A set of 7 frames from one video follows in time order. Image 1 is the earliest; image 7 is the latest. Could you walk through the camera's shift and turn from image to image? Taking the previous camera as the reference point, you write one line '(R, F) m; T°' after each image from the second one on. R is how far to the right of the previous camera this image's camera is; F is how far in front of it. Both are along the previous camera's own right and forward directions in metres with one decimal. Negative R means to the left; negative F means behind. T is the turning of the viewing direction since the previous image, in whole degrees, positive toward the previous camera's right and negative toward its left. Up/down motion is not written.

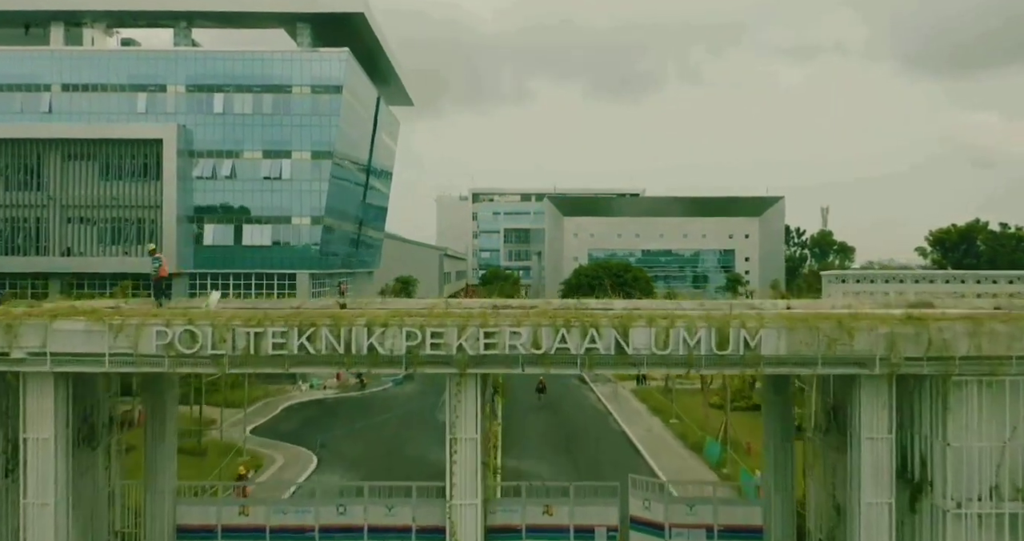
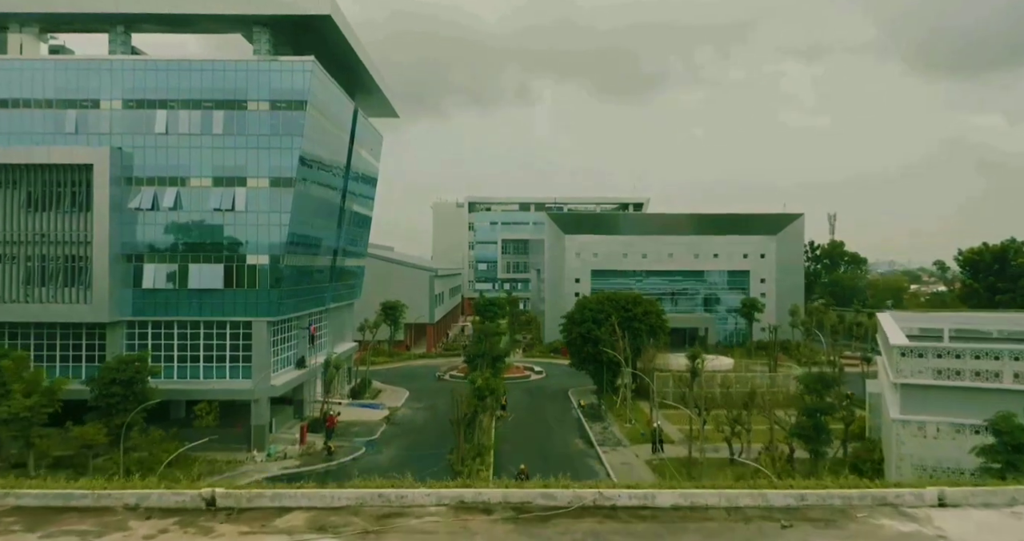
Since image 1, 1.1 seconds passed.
(+0.2, +4.4) m; 0°
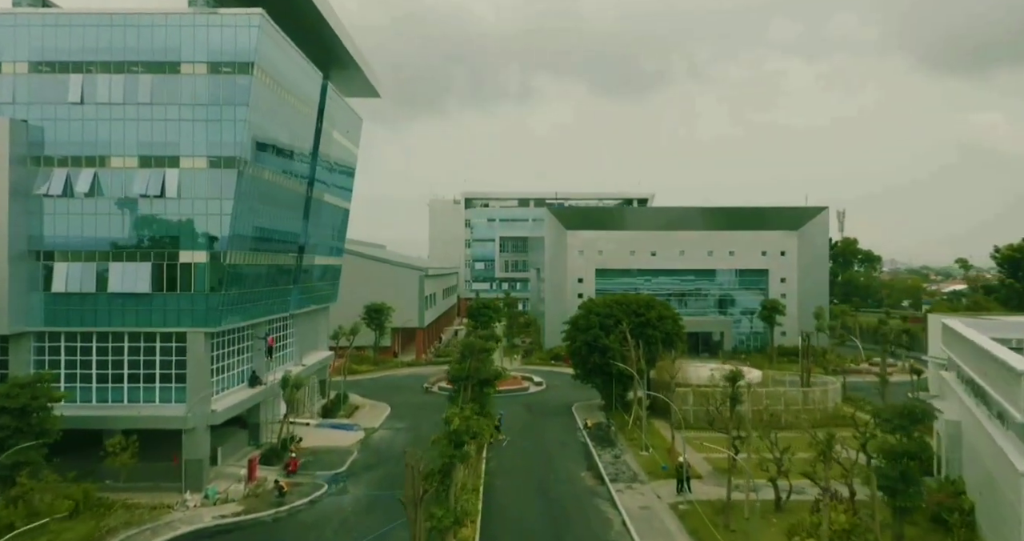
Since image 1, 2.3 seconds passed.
(+0.2, +4.6) m; 0°
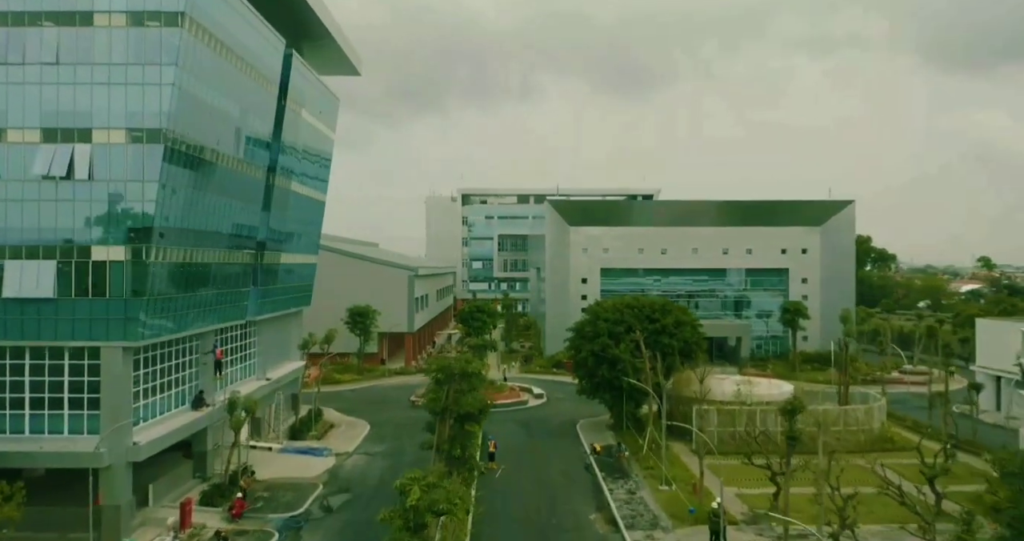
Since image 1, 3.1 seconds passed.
(+0.2, +4.0) m; 0°
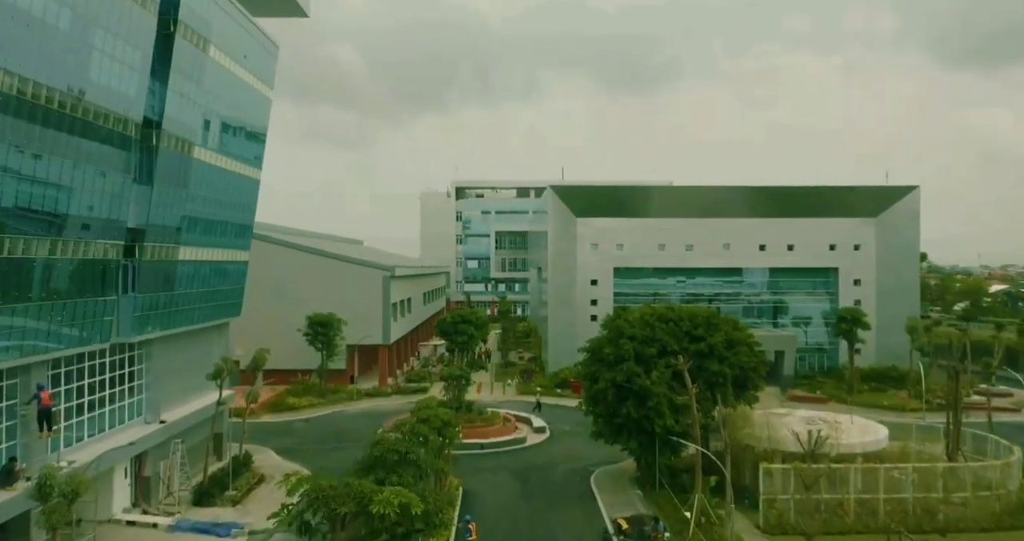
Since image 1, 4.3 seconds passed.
(+0.3, +7.4) m; 0°
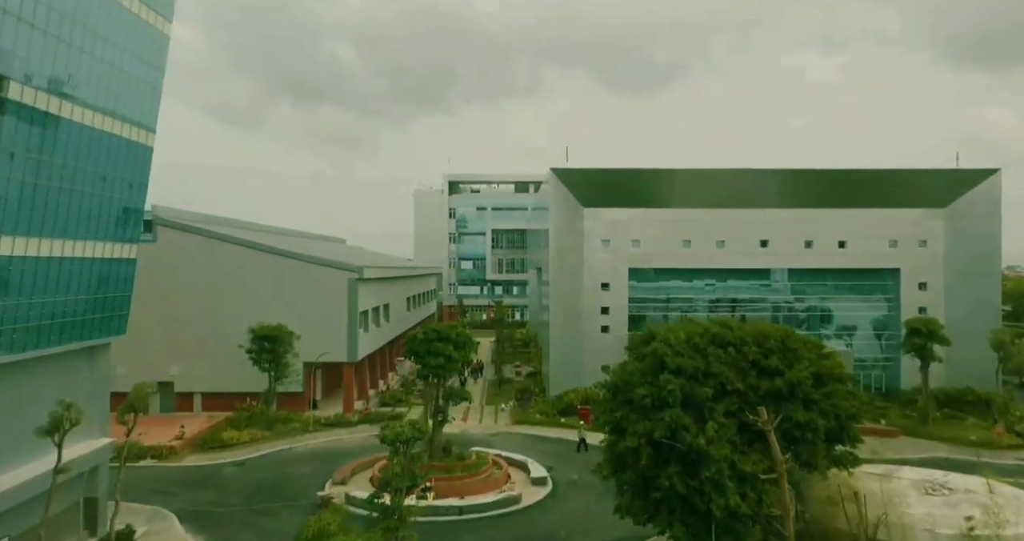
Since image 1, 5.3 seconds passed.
(+0.3, +6.5) m; 0°
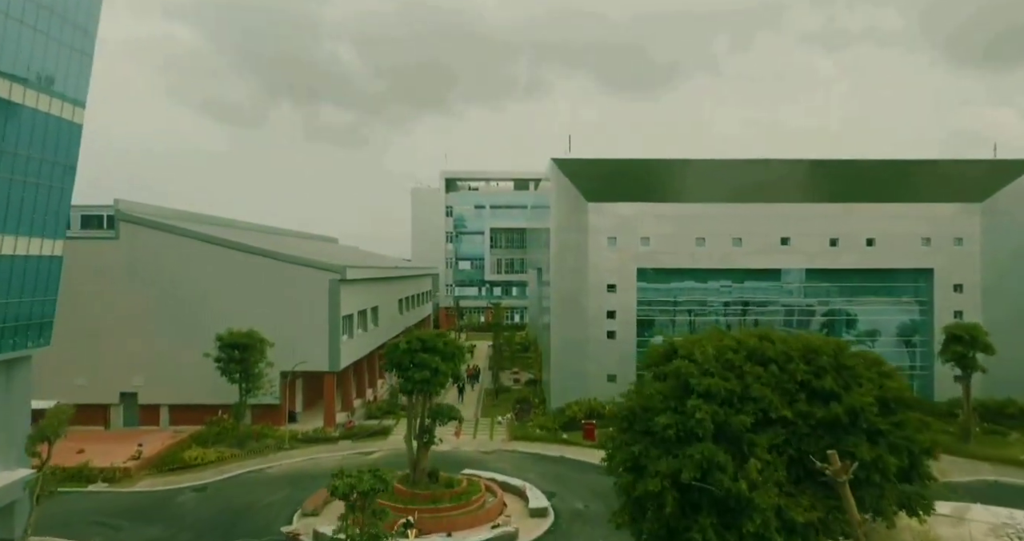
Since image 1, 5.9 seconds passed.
(+0.1, +2.7) m; 0°
